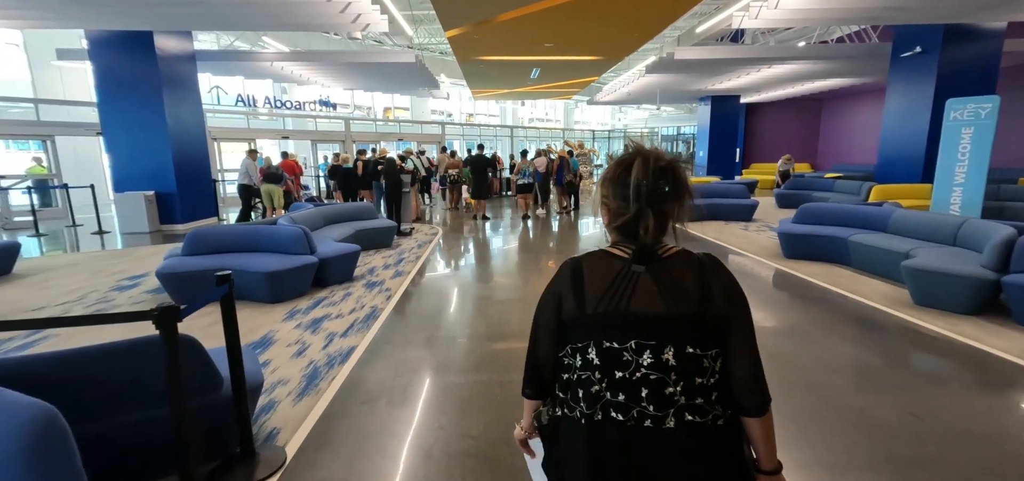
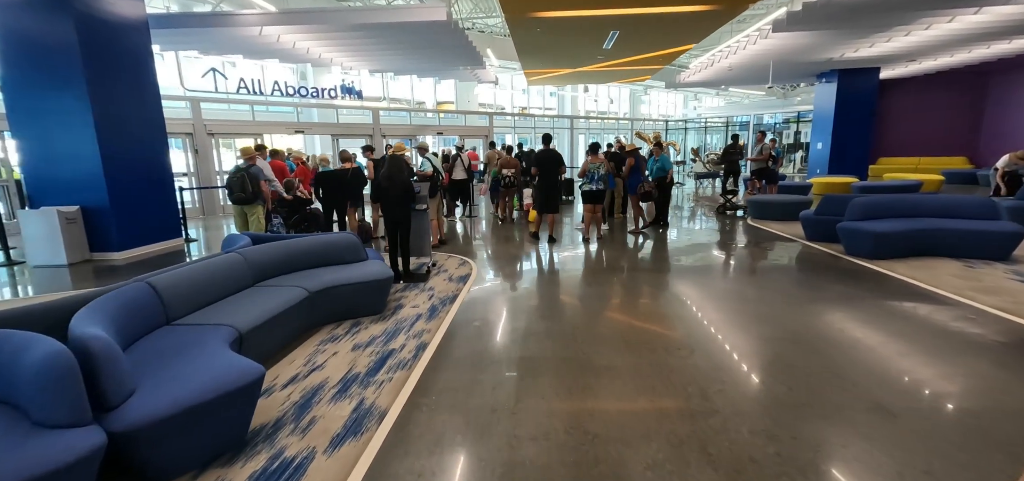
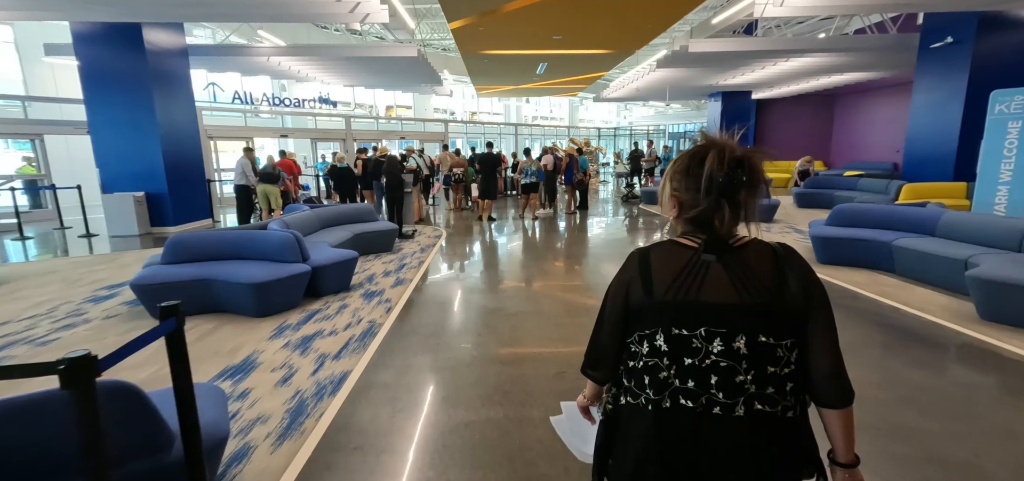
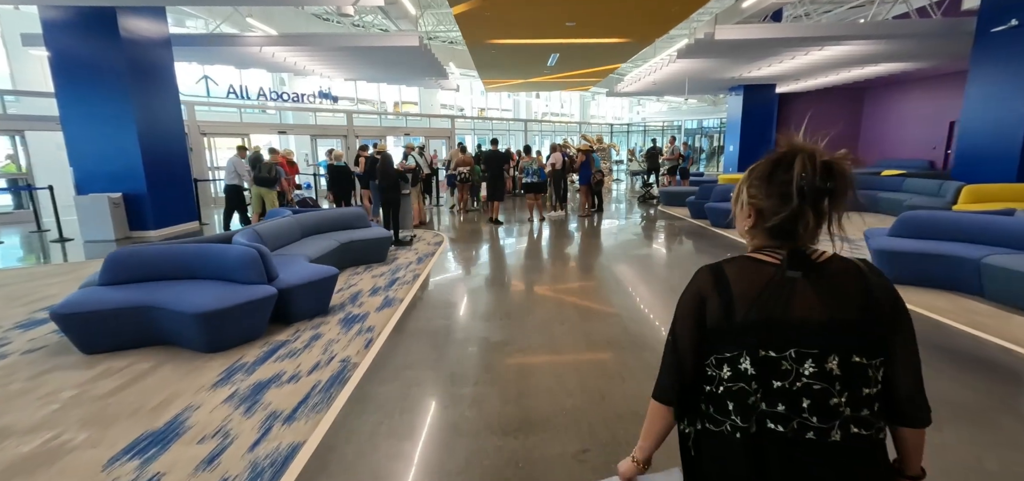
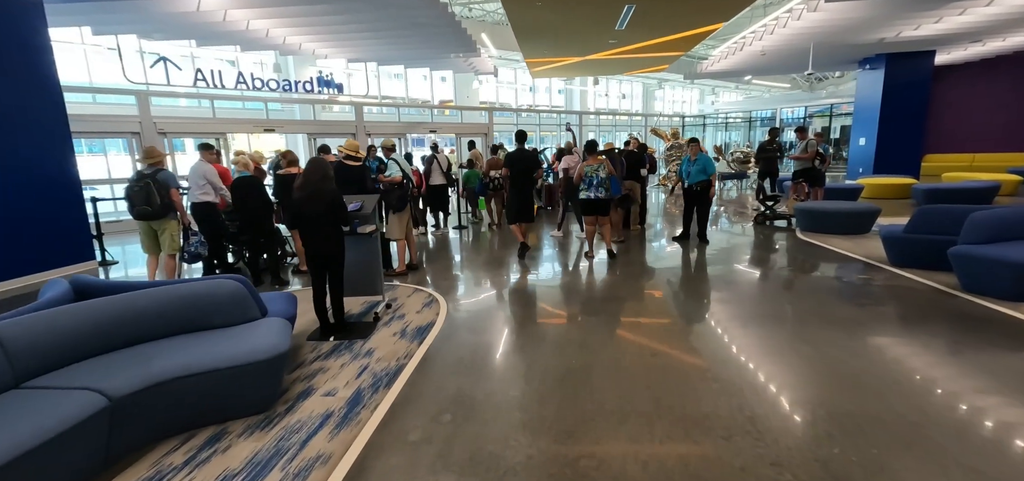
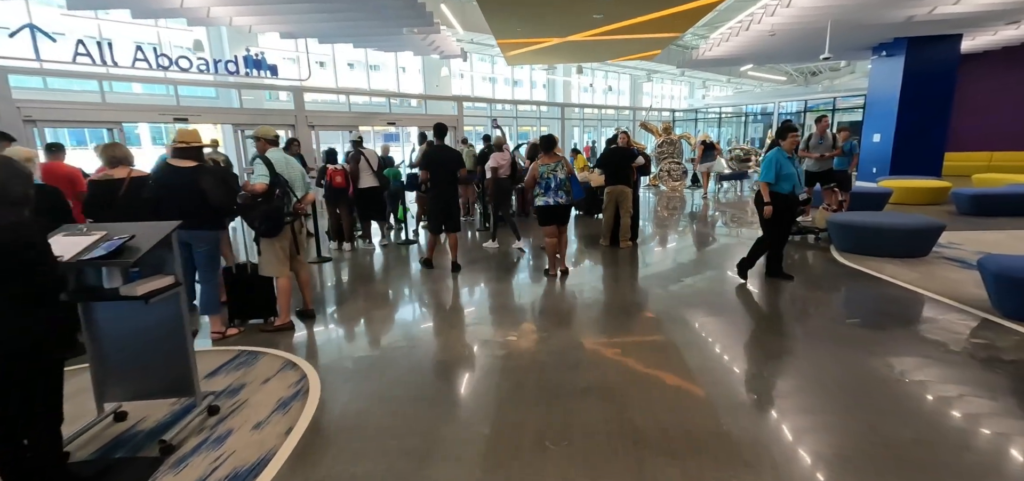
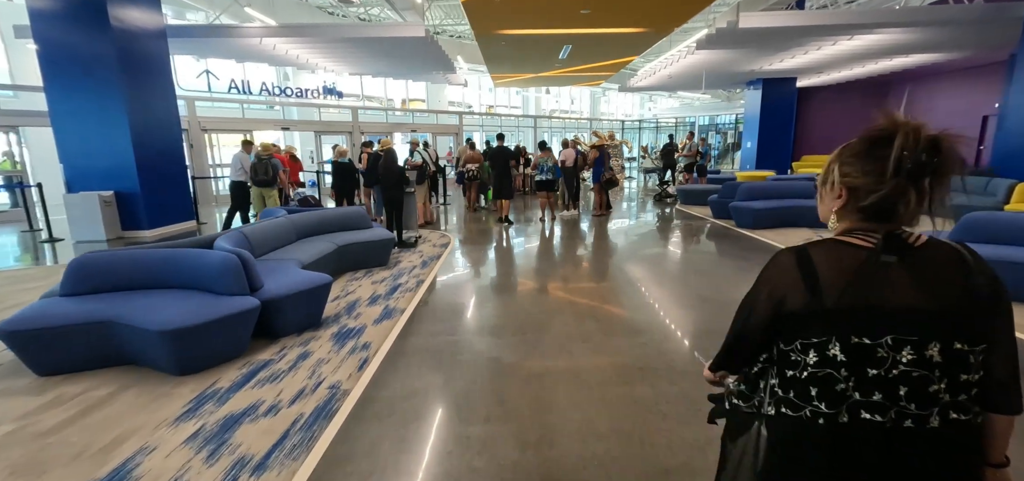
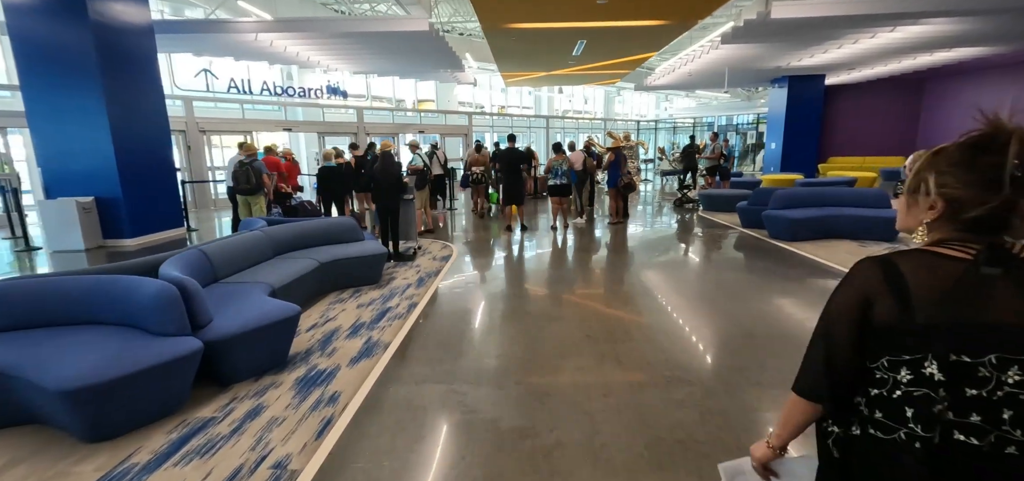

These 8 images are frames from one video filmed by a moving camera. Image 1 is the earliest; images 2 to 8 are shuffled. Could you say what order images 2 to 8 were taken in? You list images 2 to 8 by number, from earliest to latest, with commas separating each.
3, 4, 7, 8, 2, 5, 6
